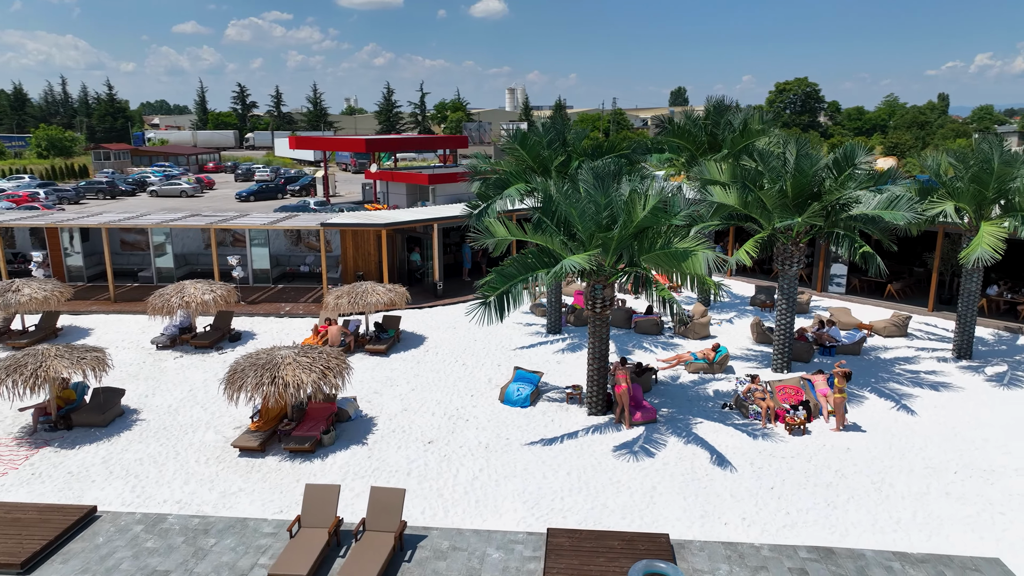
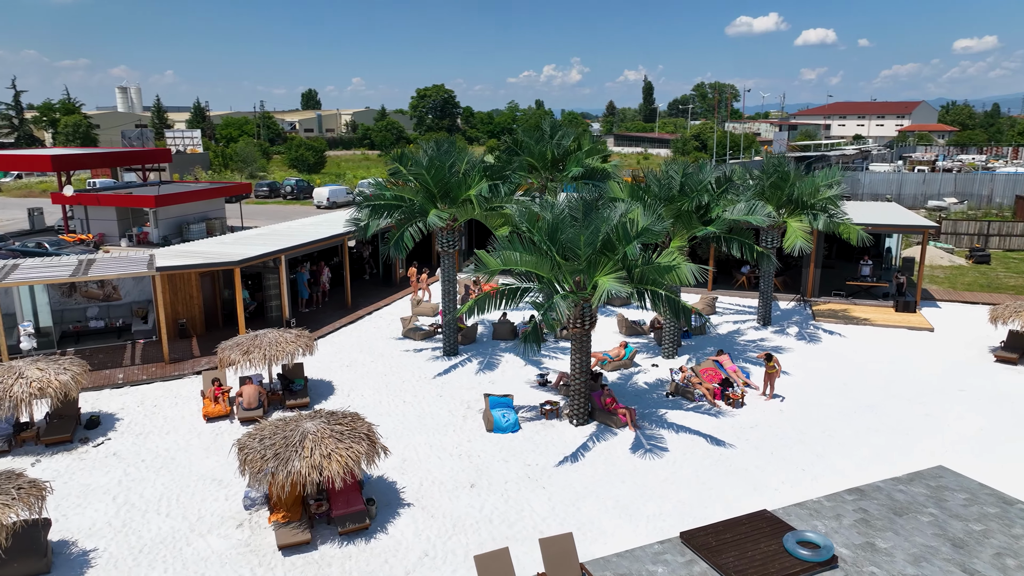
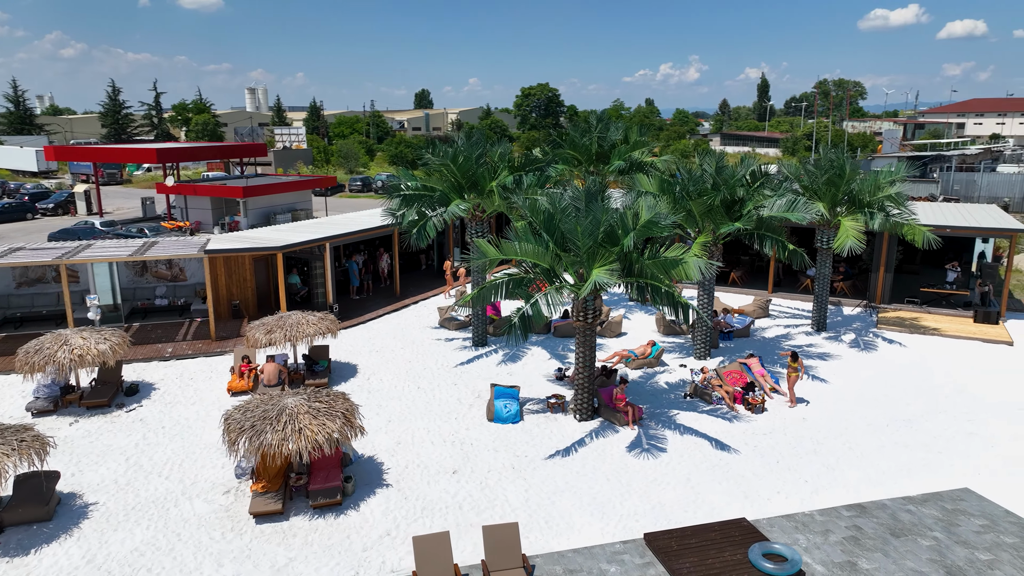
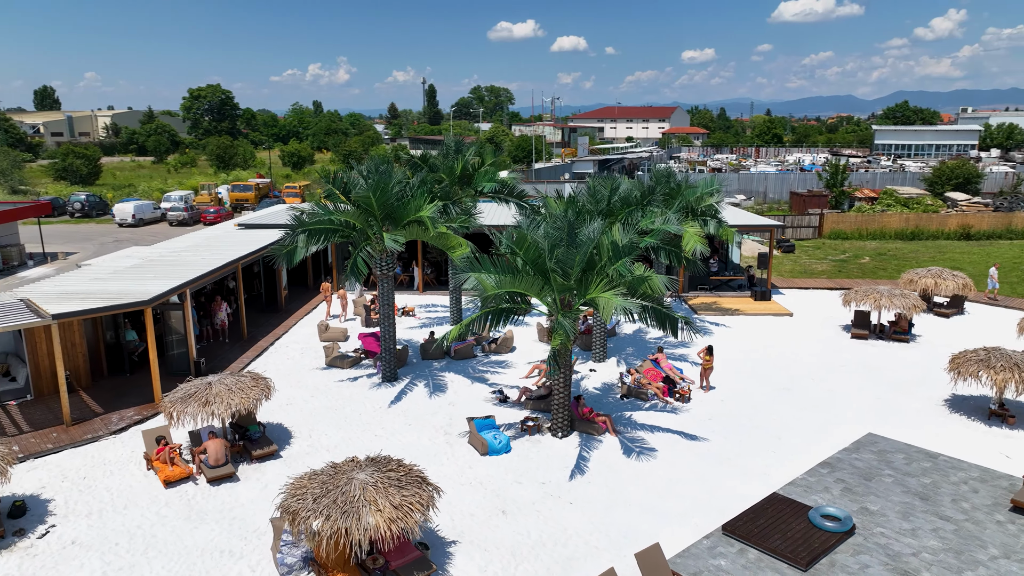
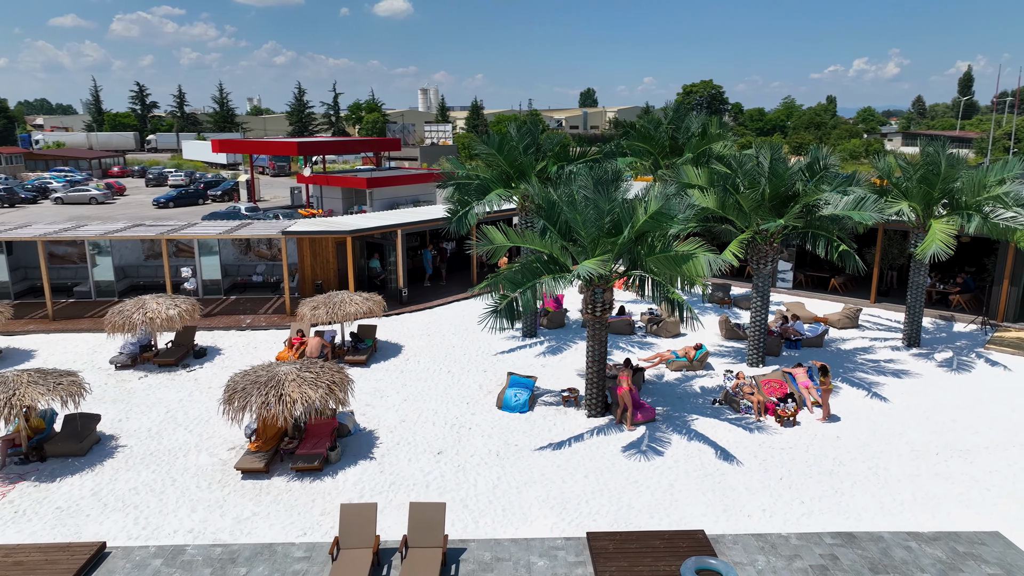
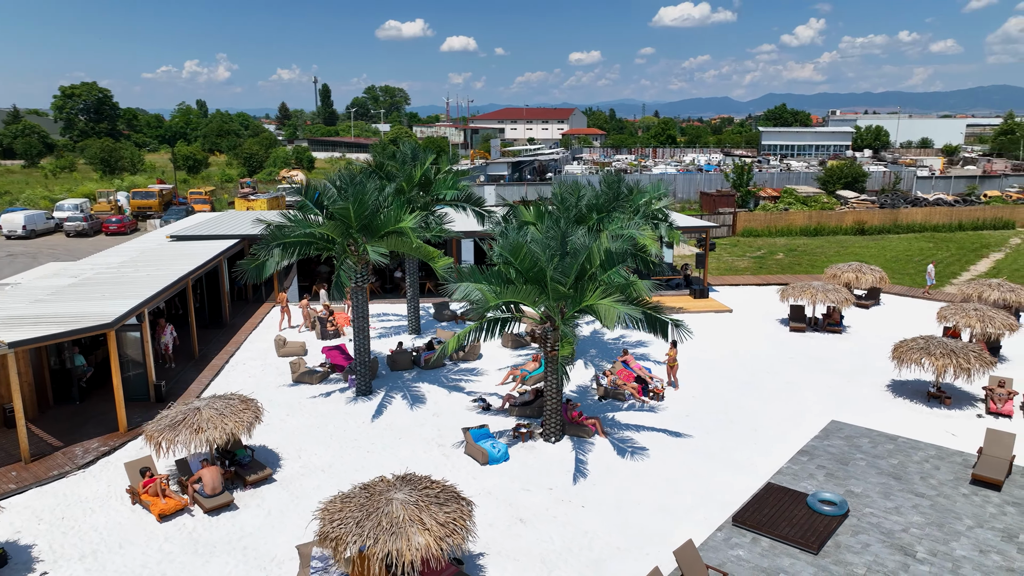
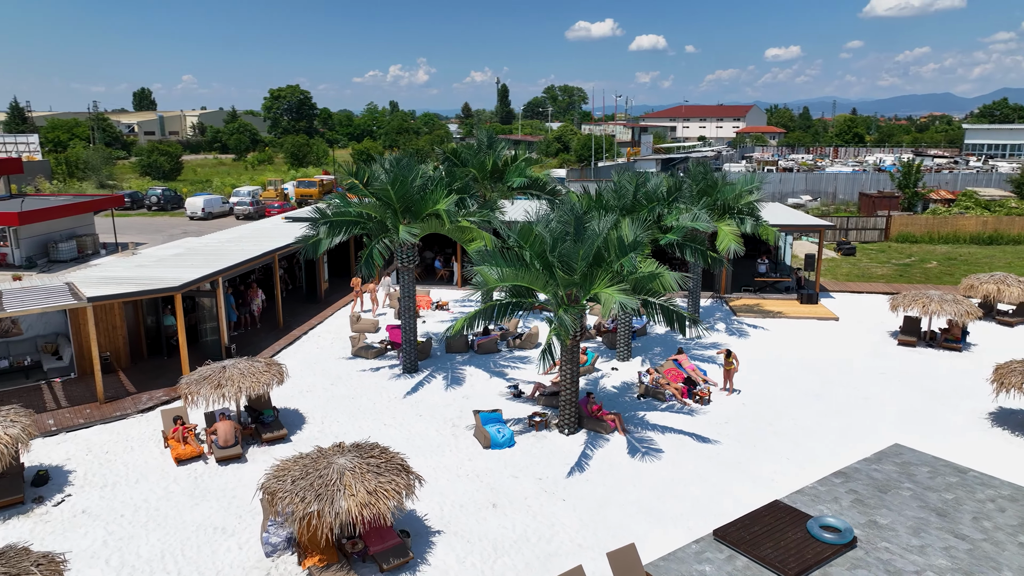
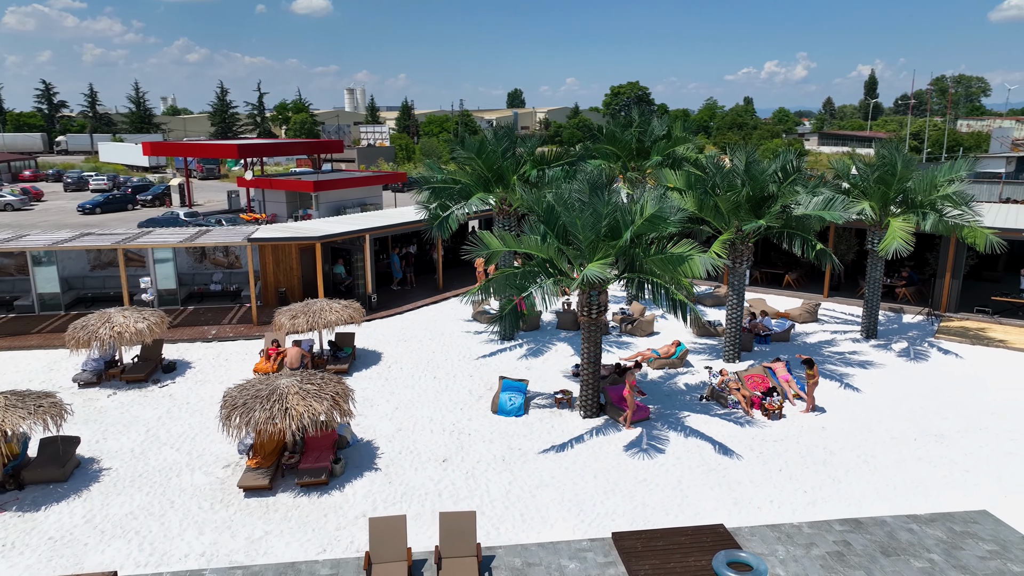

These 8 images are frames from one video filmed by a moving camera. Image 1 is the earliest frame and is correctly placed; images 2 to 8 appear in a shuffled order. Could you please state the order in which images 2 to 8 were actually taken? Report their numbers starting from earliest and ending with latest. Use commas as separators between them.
5, 8, 3, 2, 7, 4, 6
